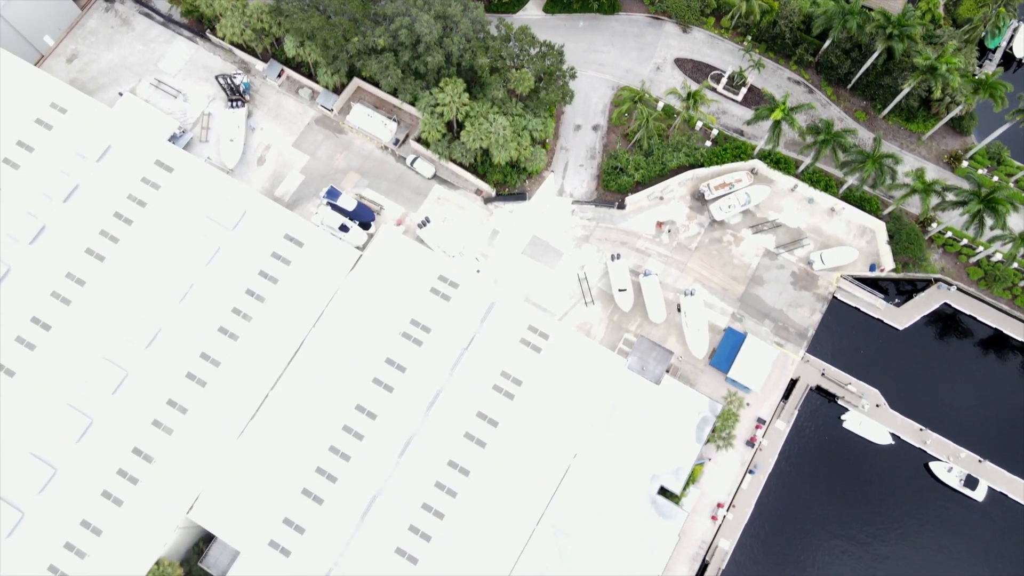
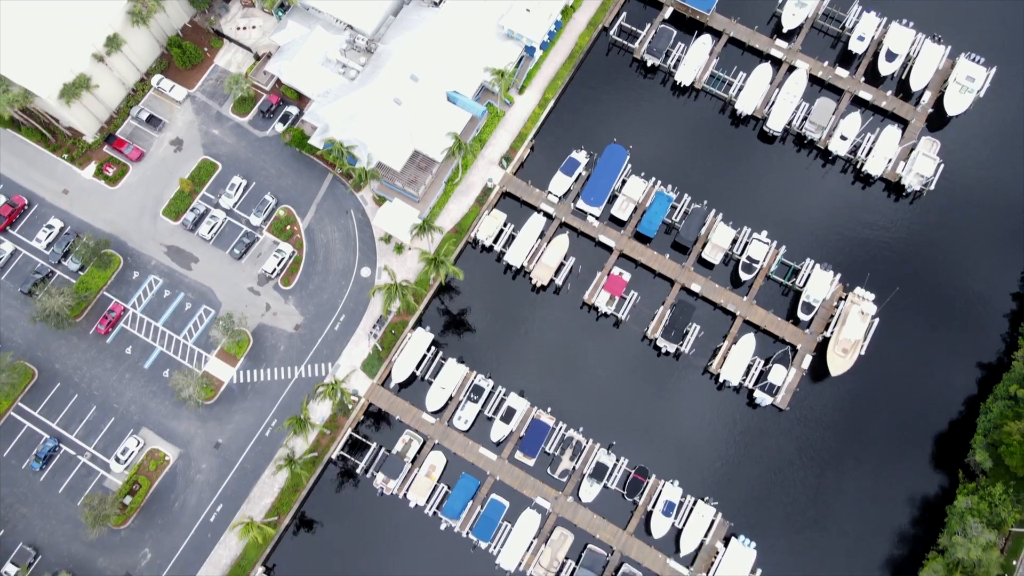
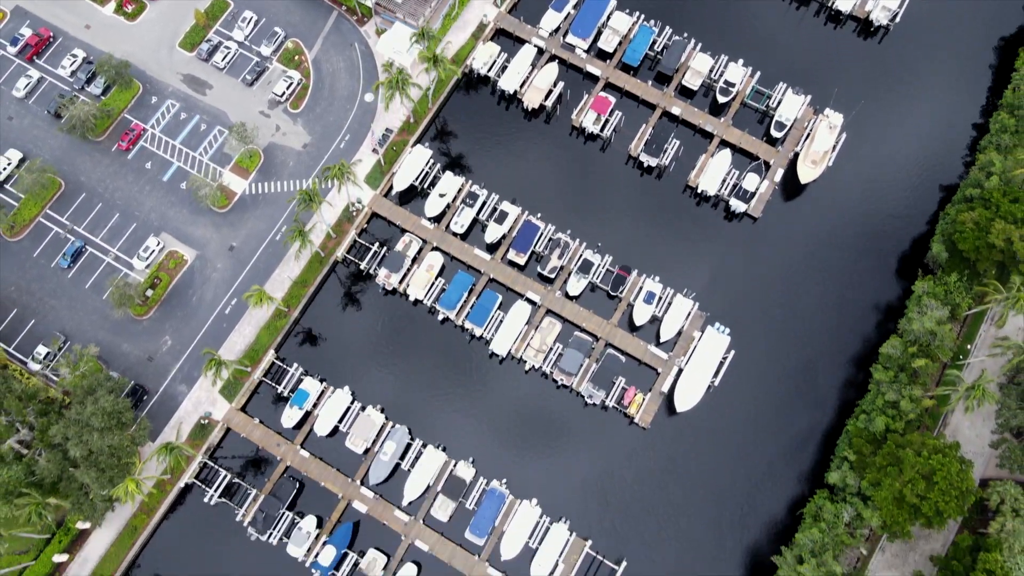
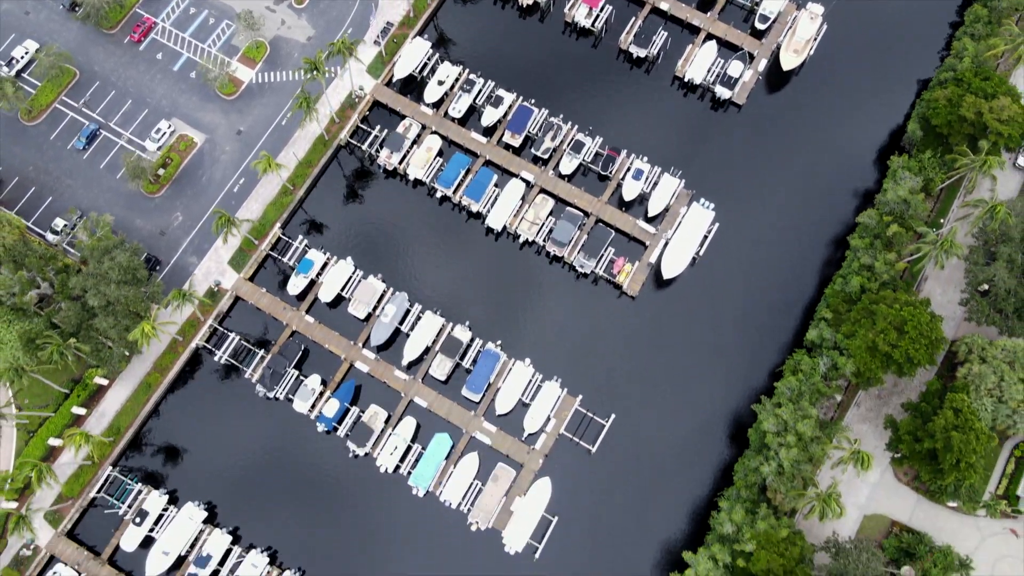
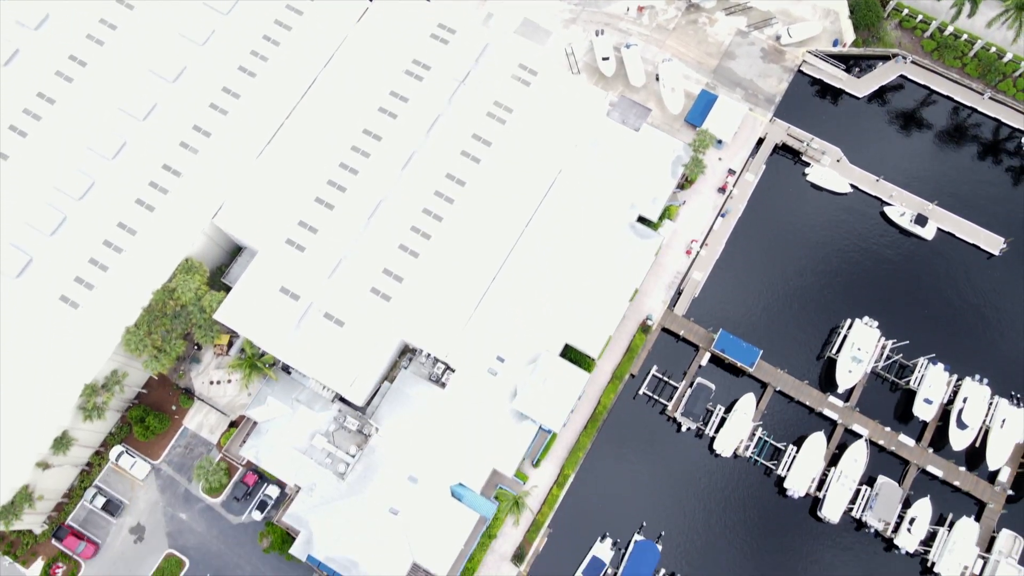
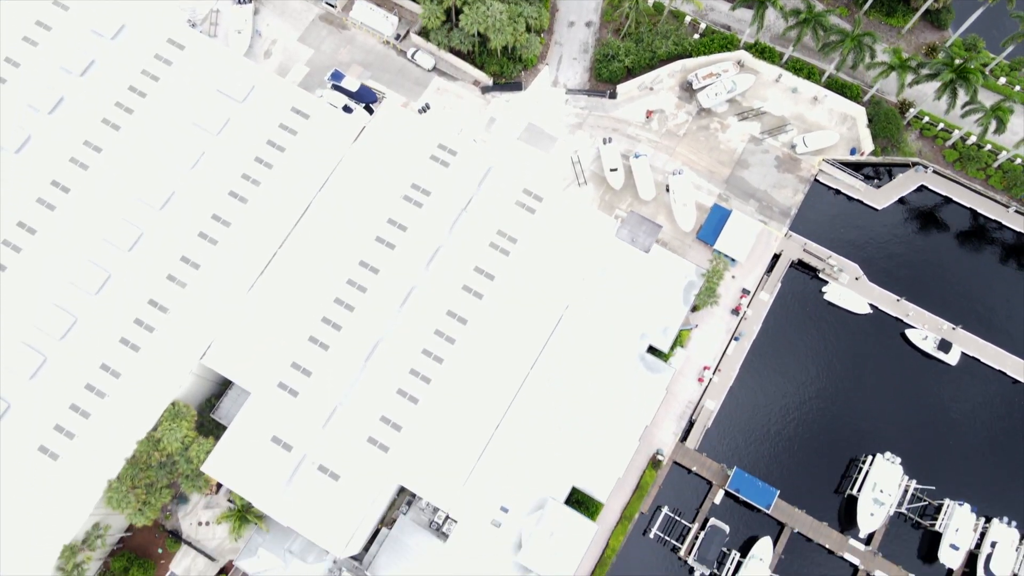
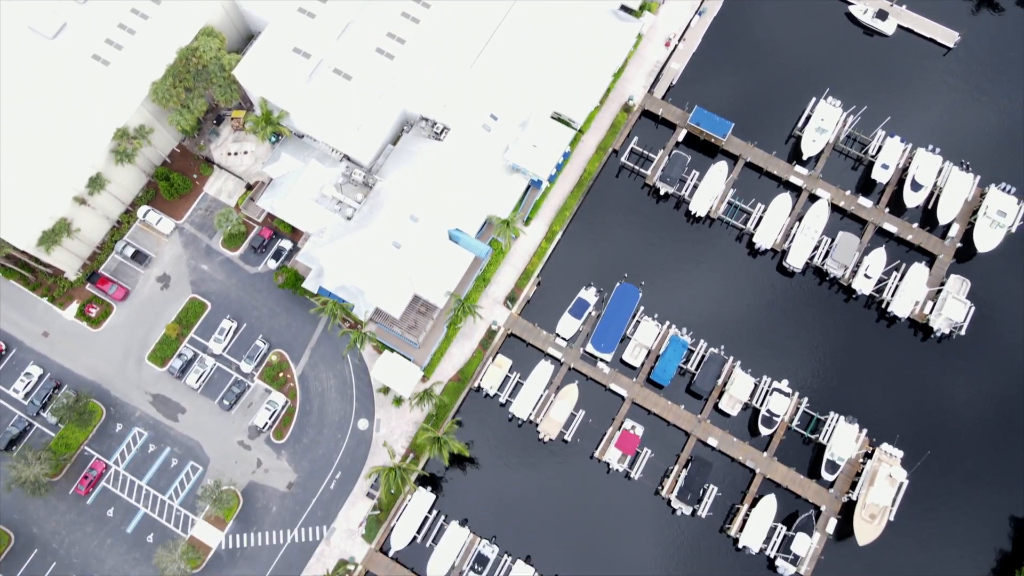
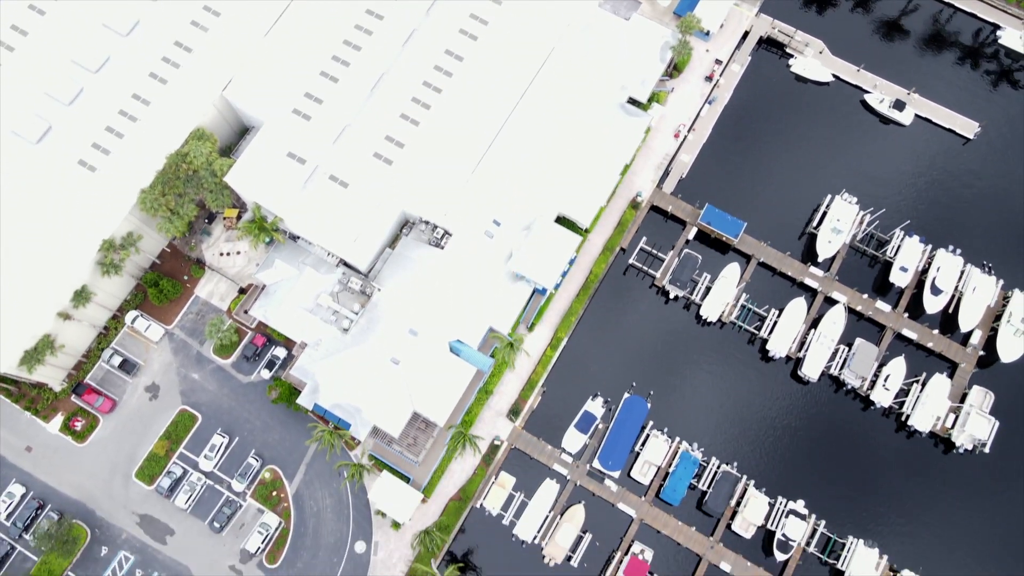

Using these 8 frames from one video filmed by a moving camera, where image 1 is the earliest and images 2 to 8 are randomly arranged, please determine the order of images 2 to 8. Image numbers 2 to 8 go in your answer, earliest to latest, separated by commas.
6, 5, 8, 7, 2, 3, 4
